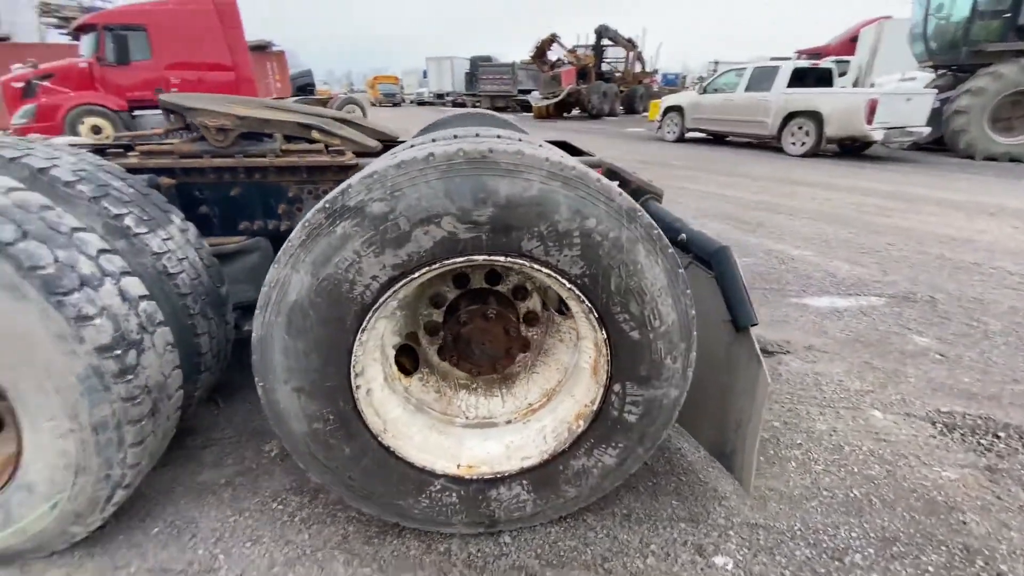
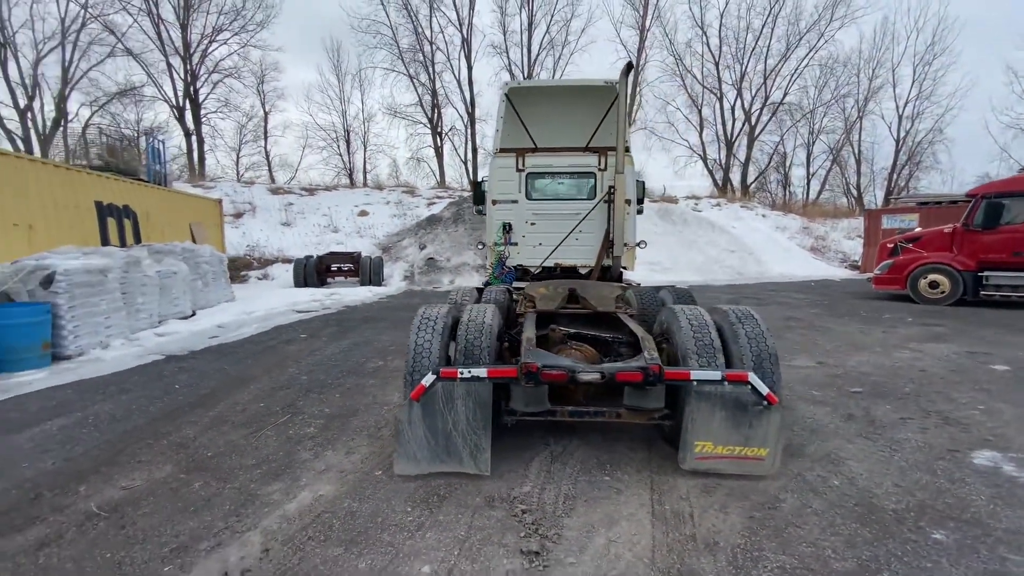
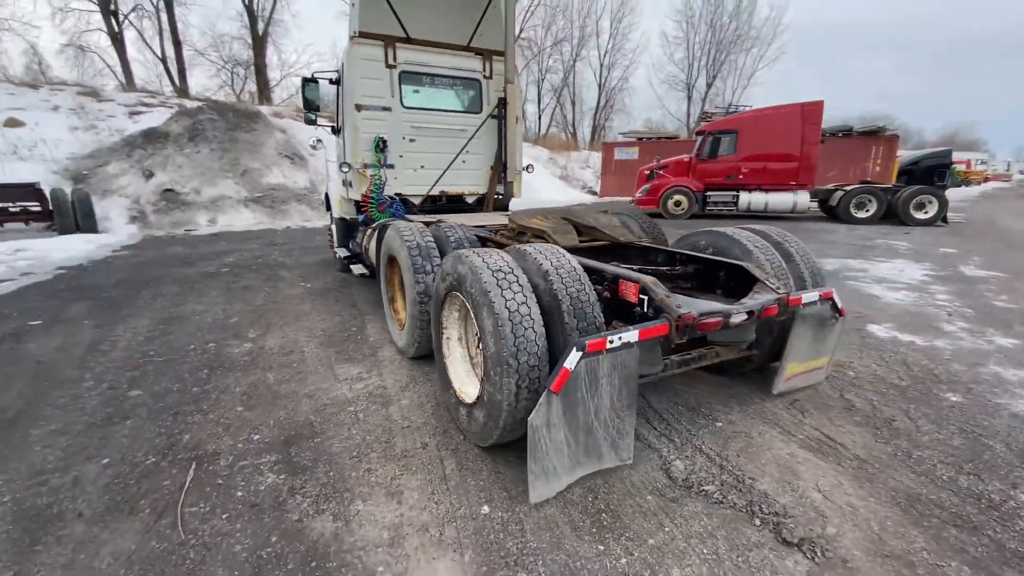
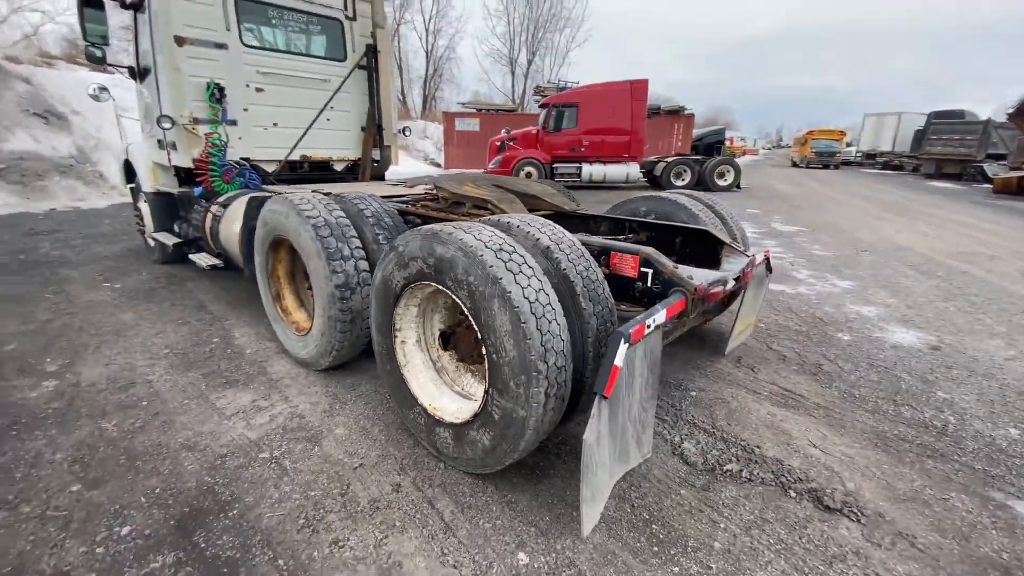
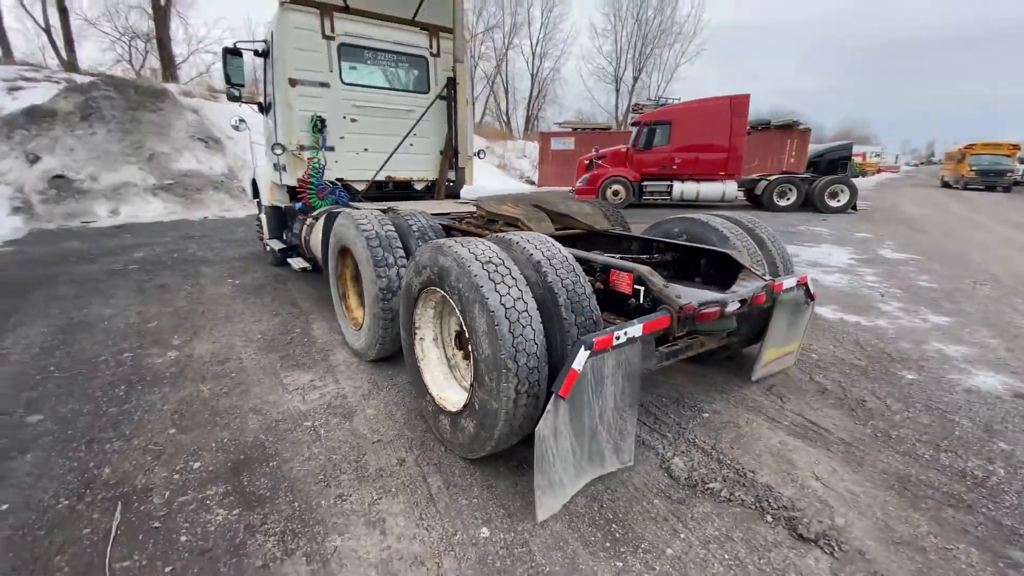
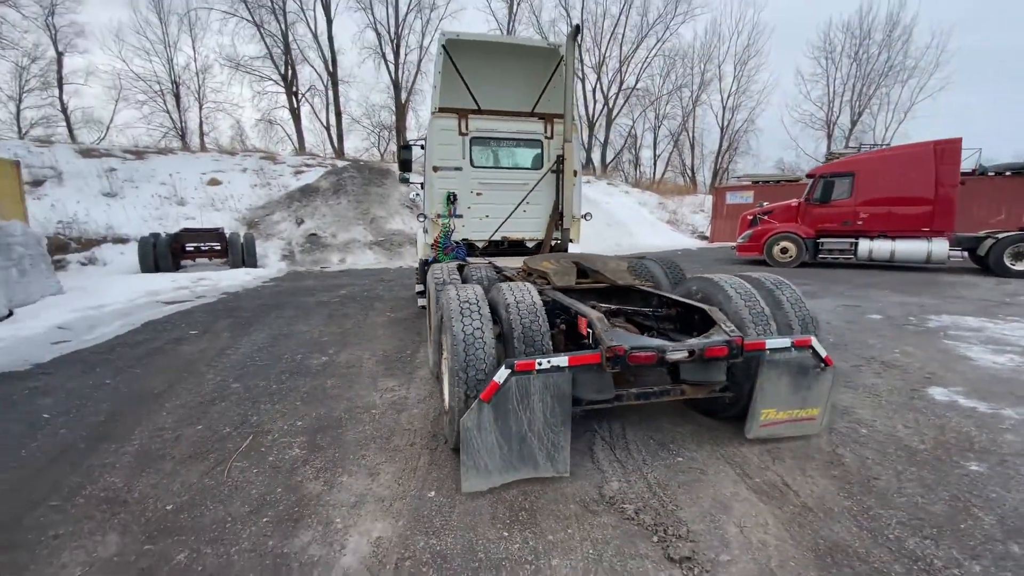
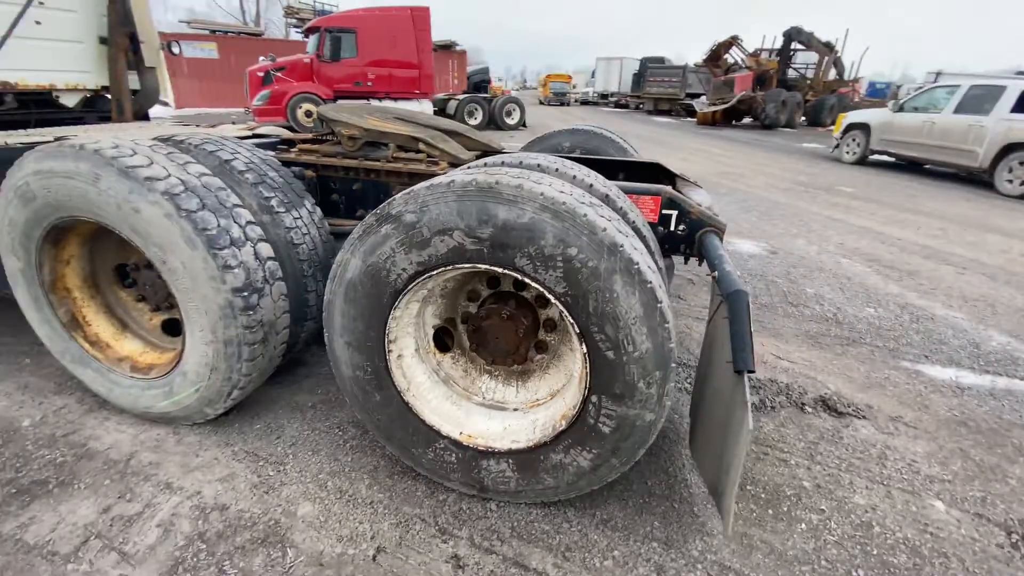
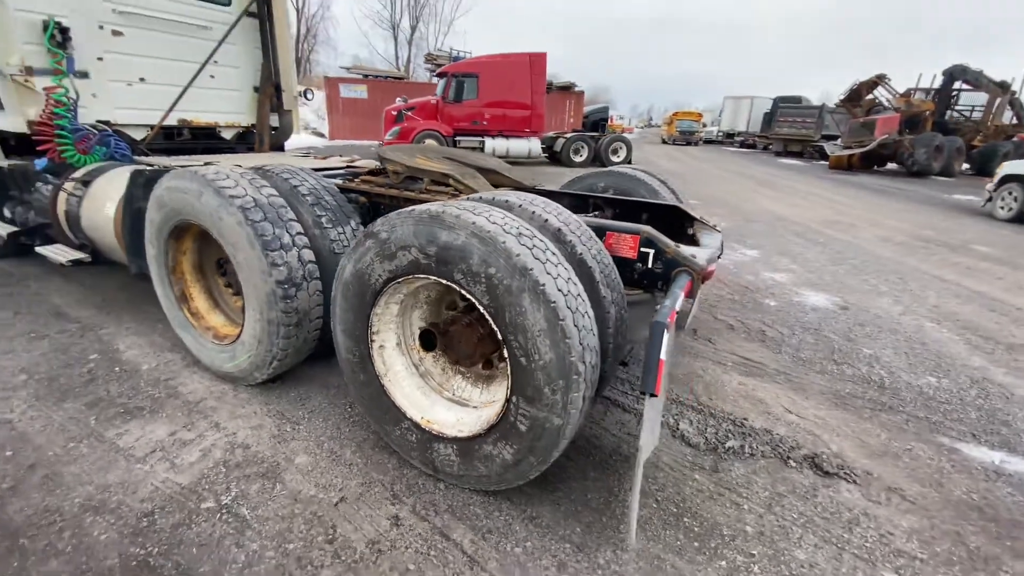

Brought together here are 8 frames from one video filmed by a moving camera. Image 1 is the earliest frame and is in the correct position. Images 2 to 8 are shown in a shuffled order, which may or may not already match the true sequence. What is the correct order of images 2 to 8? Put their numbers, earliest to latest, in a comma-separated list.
7, 8, 4, 5, 3, 6, 2
